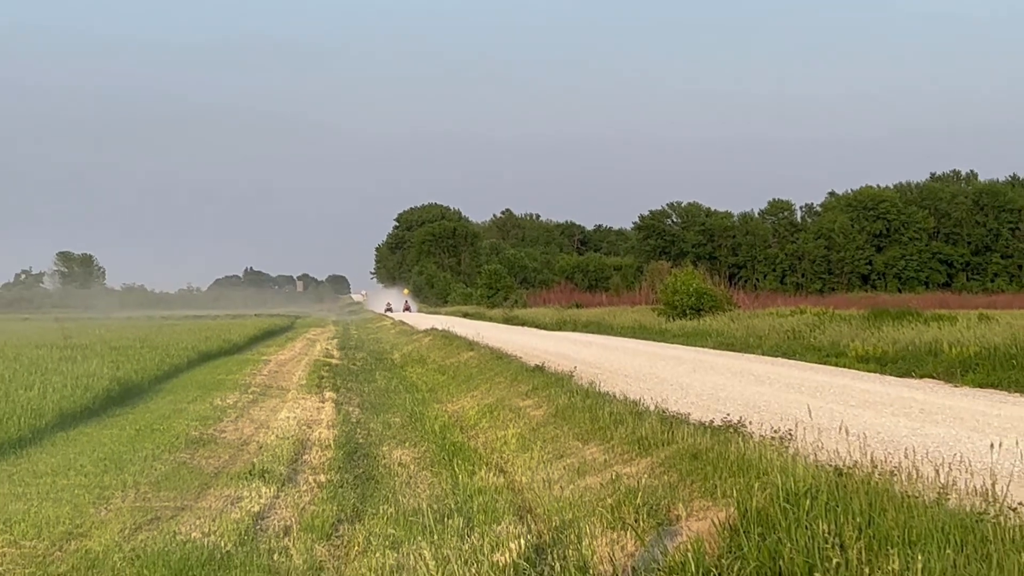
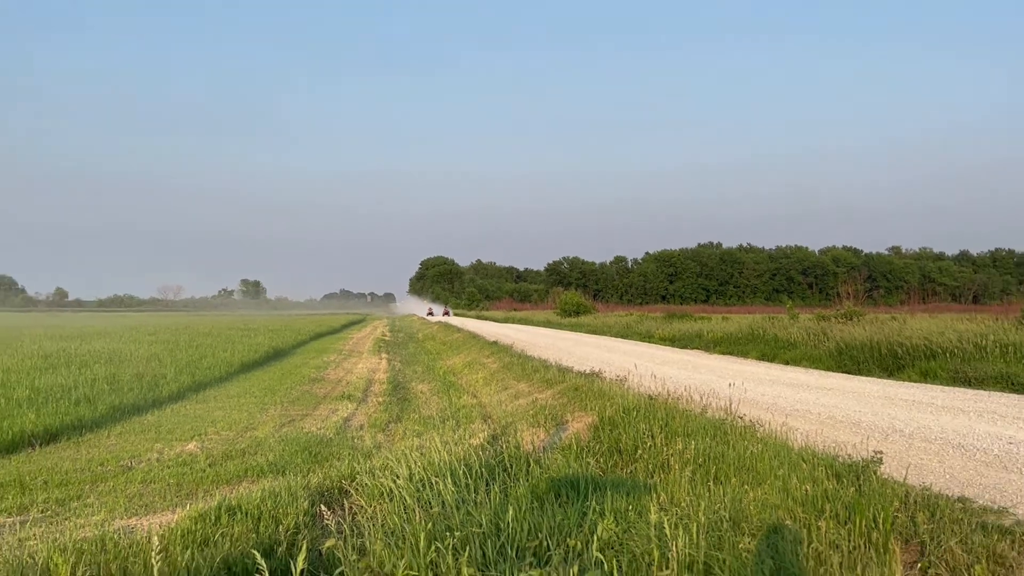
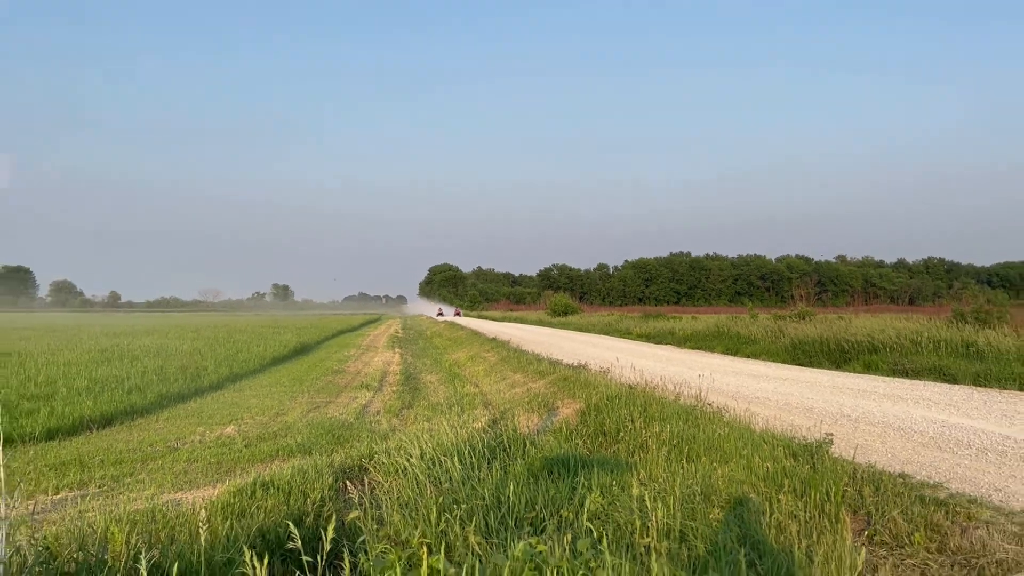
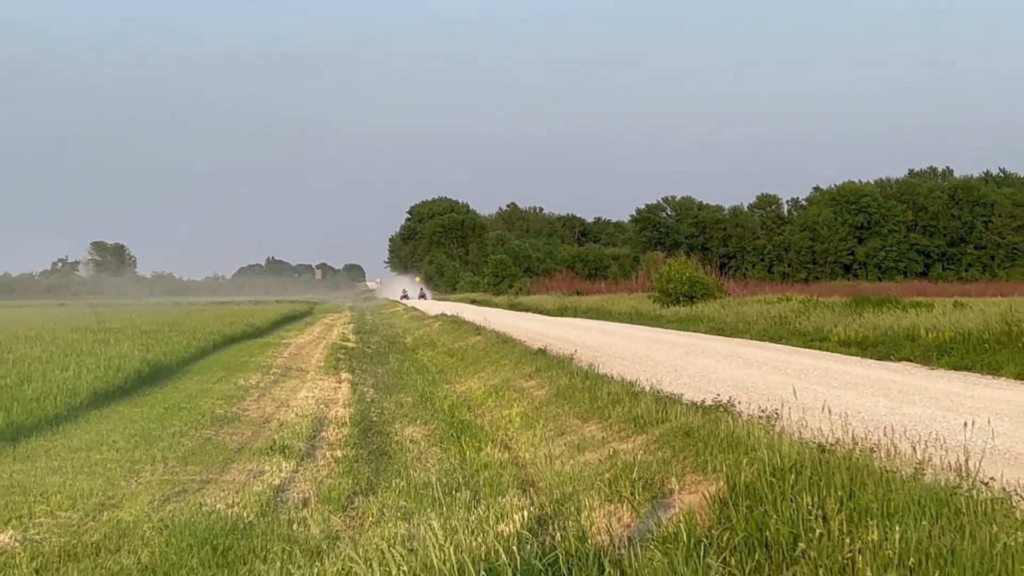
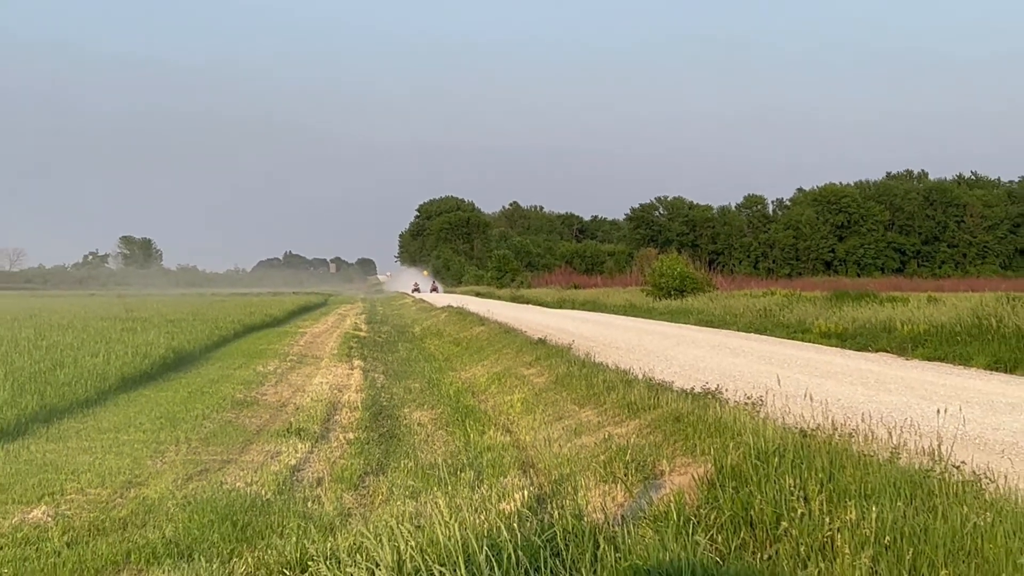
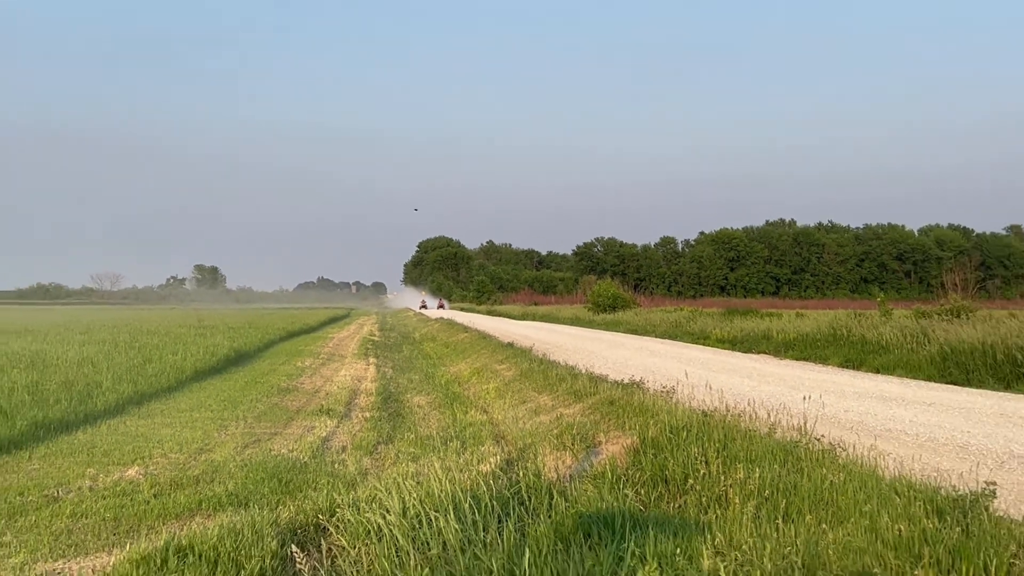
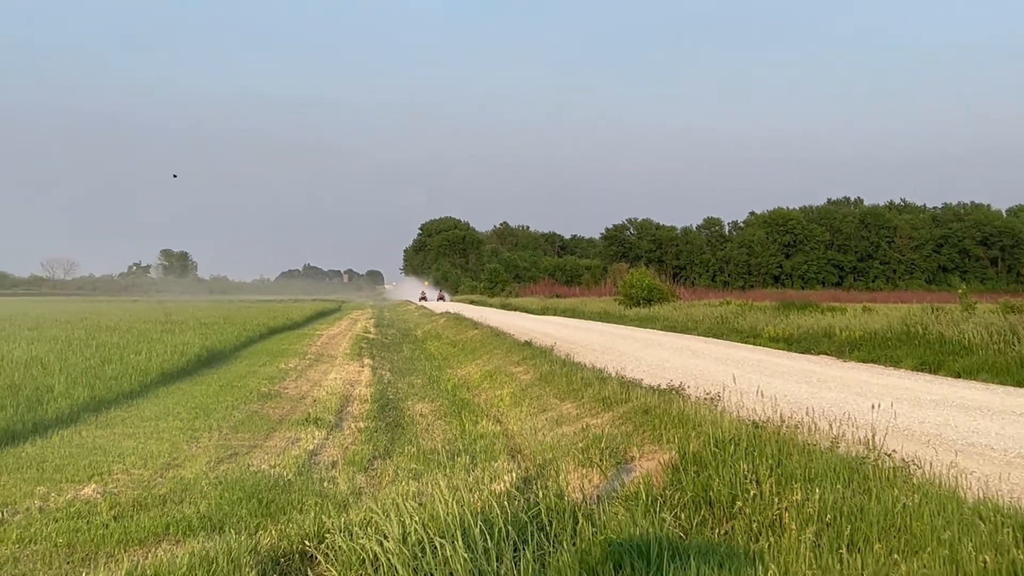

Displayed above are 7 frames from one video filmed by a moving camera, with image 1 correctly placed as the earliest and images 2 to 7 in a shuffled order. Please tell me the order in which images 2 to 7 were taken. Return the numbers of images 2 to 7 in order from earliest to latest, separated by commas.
4, 5, 7, 6, 2, 3
